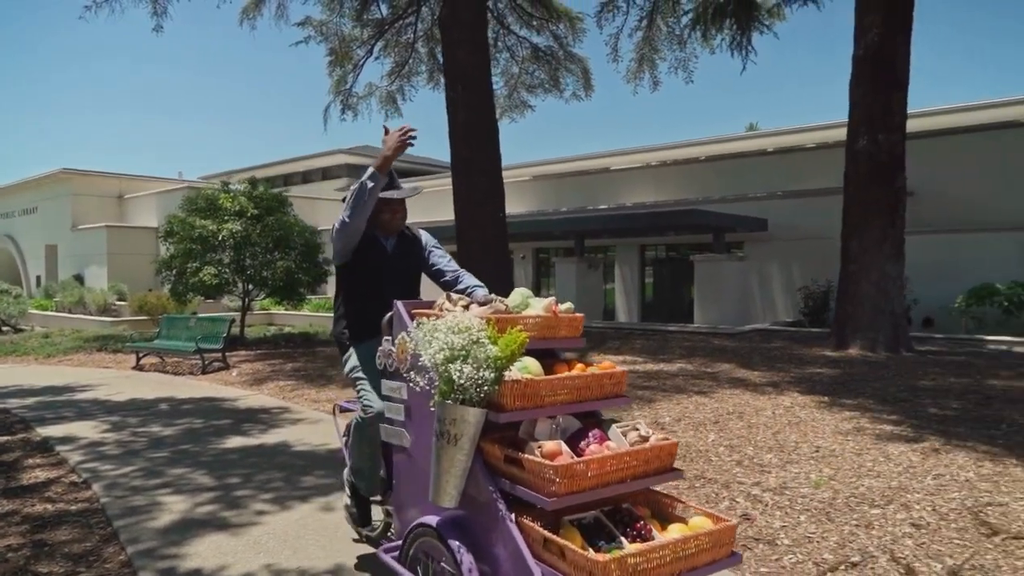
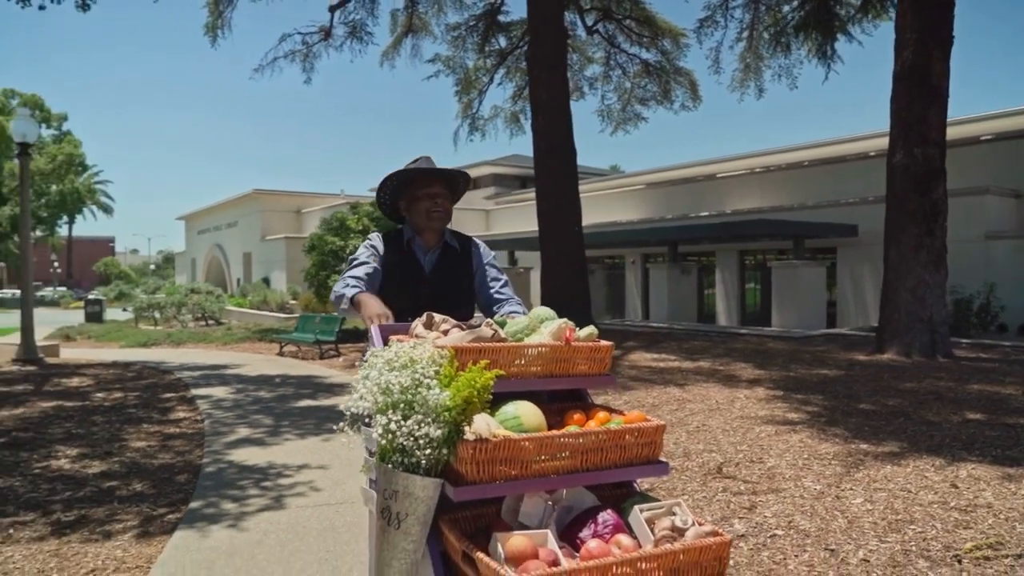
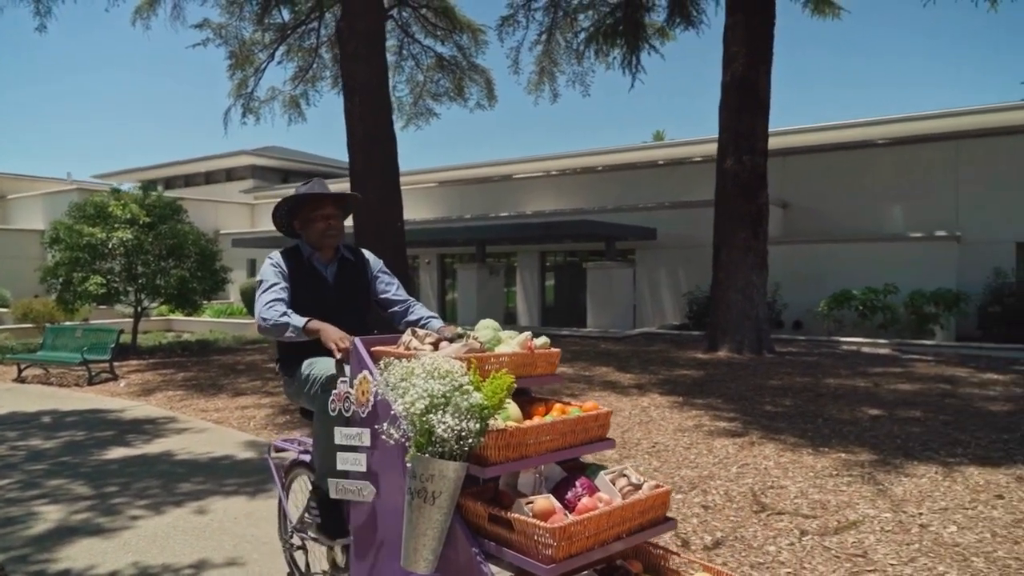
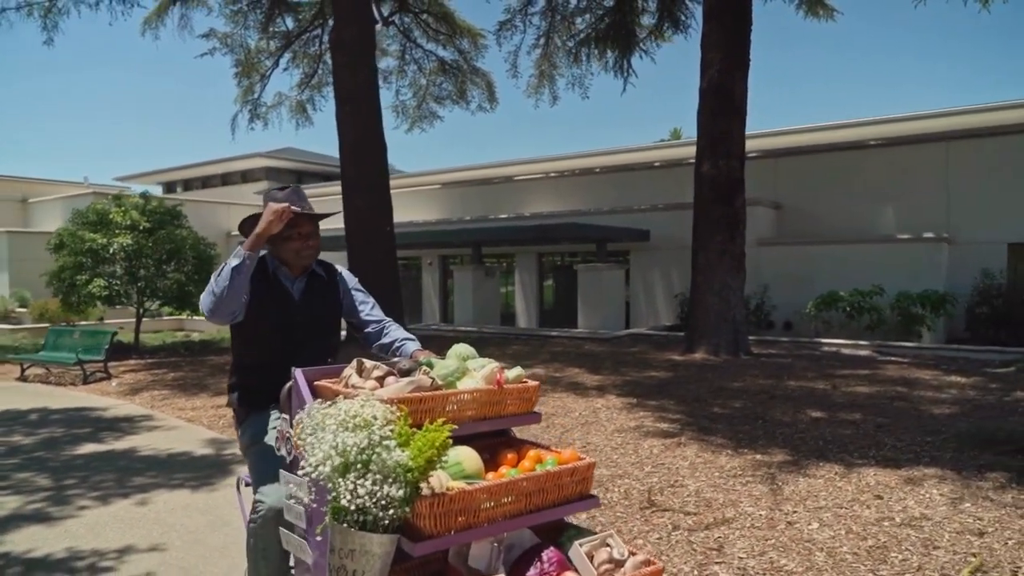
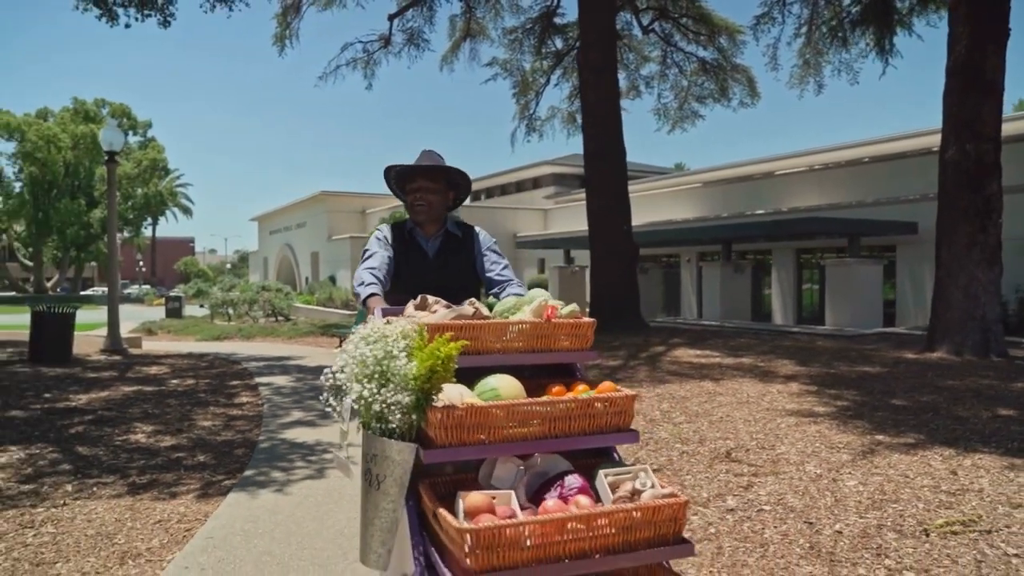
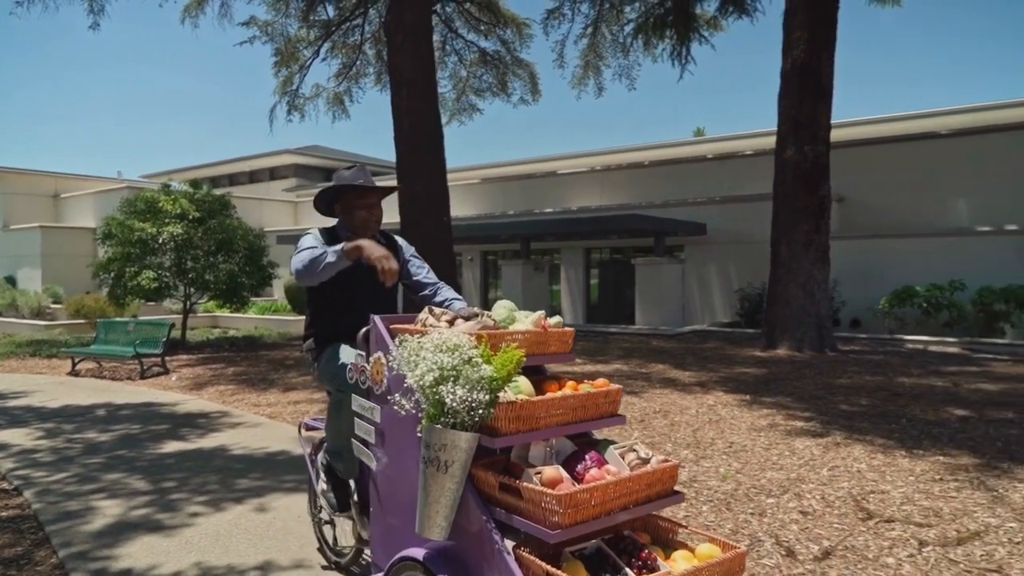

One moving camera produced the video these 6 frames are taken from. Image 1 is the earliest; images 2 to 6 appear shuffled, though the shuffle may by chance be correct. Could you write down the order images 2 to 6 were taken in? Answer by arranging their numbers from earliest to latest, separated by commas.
6, 3, 4, 2, 5
